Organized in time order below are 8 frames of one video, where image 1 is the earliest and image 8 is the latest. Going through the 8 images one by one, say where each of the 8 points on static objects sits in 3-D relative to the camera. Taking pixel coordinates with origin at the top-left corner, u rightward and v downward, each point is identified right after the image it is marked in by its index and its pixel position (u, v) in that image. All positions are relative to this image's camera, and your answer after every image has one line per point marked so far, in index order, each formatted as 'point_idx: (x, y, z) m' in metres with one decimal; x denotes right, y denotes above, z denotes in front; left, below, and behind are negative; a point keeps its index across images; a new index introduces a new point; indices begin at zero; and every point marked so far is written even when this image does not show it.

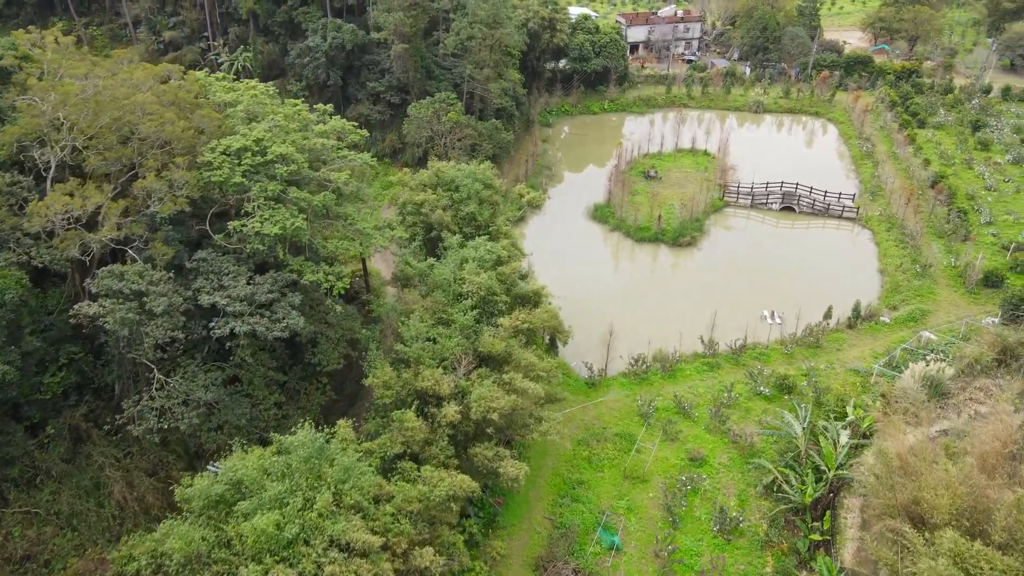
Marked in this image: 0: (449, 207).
0: (-1.4, +1.8, +16.1) m
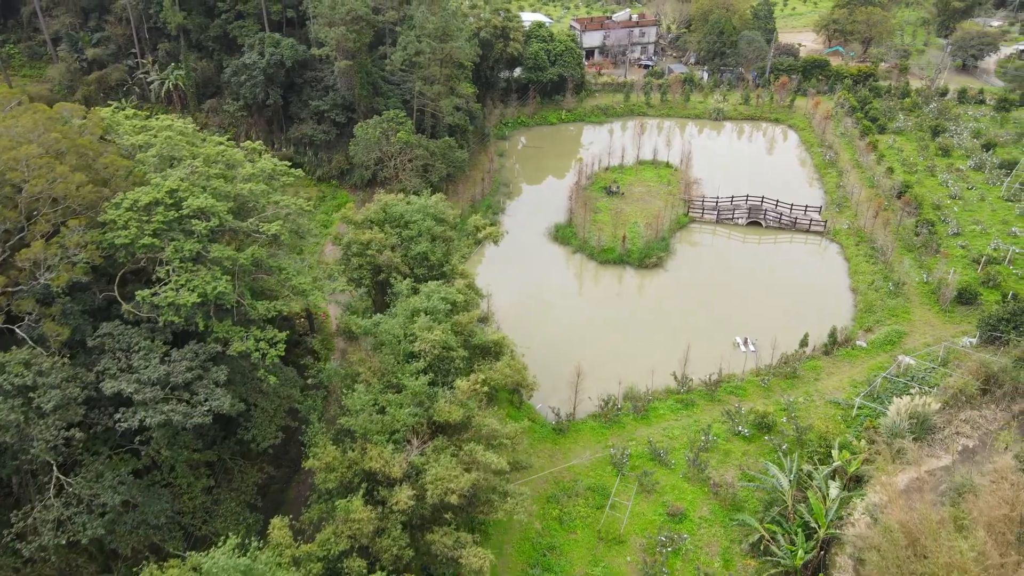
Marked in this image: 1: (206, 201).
0: (-2.3, +0.8, +14.7) m
1: (-4.4, +1.2, +10.4) m
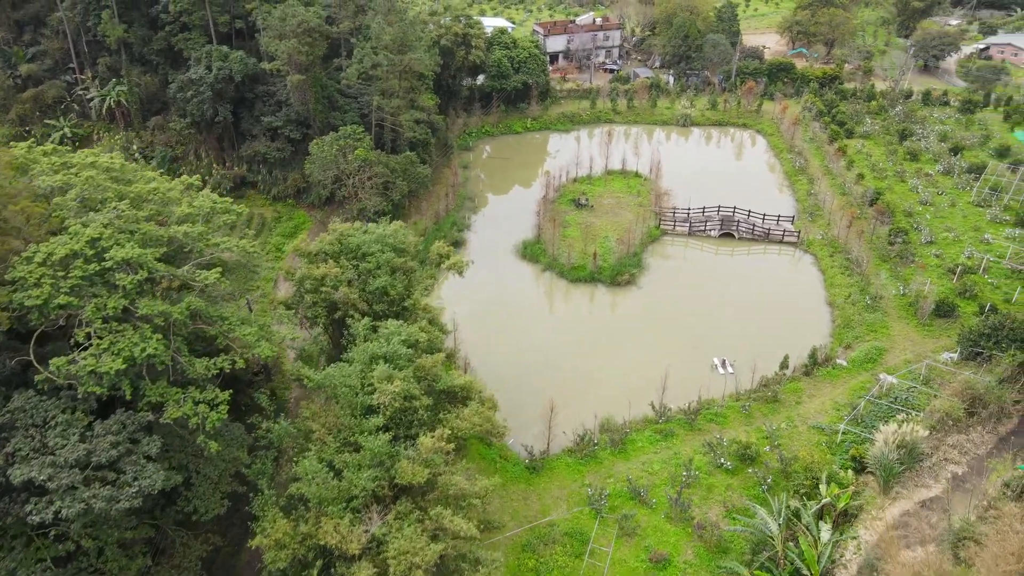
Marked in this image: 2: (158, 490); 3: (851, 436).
0: (-3.0, +0.1, +13.7) m
1: (-4.9, +0.5, +9.2) m
2: (-4.3, -2.4, +8.7) m
3: (+7.1, -3.1, +15.2) m
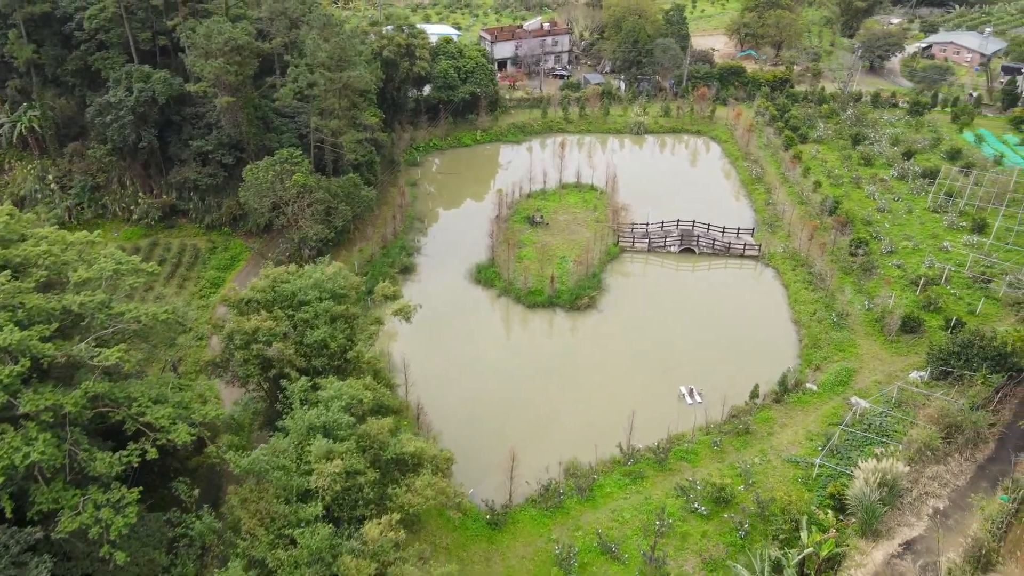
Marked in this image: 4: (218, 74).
0: (-3.8, -0.8, +12.4) m
1: (-5.4, -0.5, +7.8) m
2: (-4.7, -3.4, +7.3) m
3: (+6.3, -3.7, +14.4) m
4: (-8.1, +5.9, +19.9) m
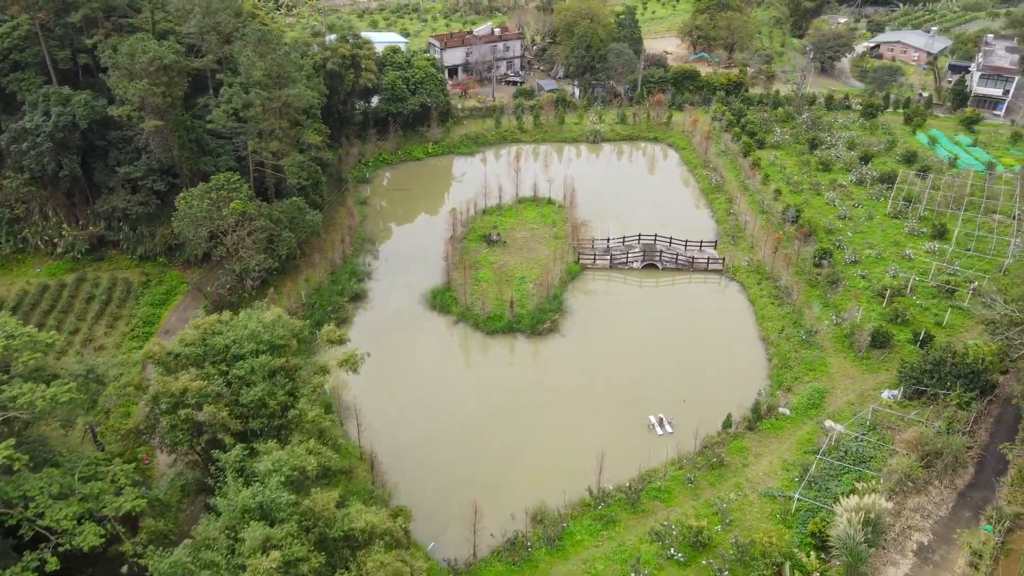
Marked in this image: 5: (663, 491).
0: (-4.5, -1.6, +11.2) m
1: (-5.8, -1.4, +6.5) m
2: (-5.0, -4.3, +6.0) m
3: (+5.6, -4.2, +13.8) m
4: (-9.4, +4.9, +18.4) m
5: (+3.1, -4.1, +14.6) m
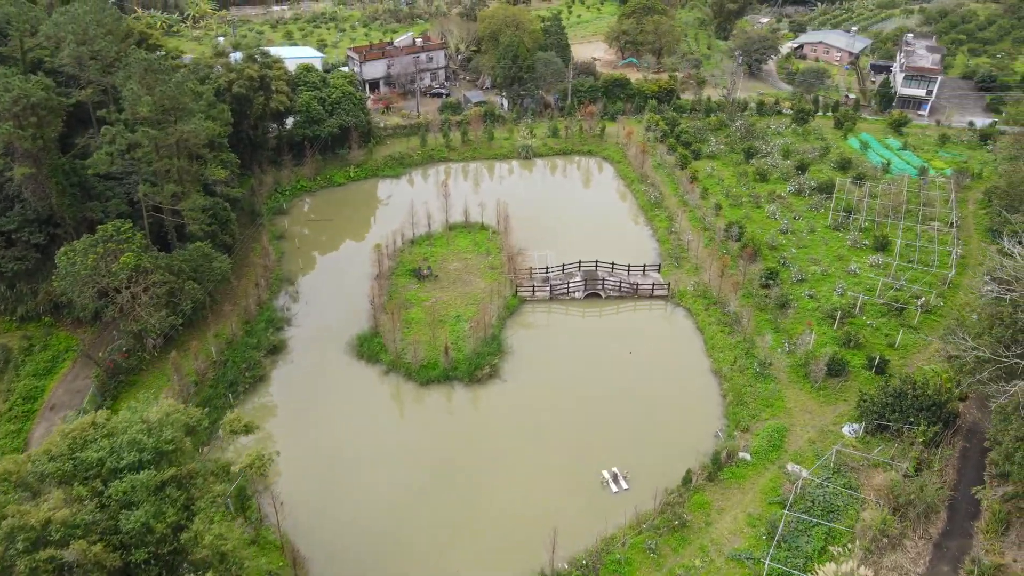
0: (-5.3, -3.0, +9.2) m
1: (-6.3, -2.8, +4.4) m
2: (-5.2, -5.6, +4.0) m
3: (+4.7, -5.0, +12.7) m
4: (-11.1, +3.3, +16.0) m
5: (+2.0, -5.0, +13.2) m
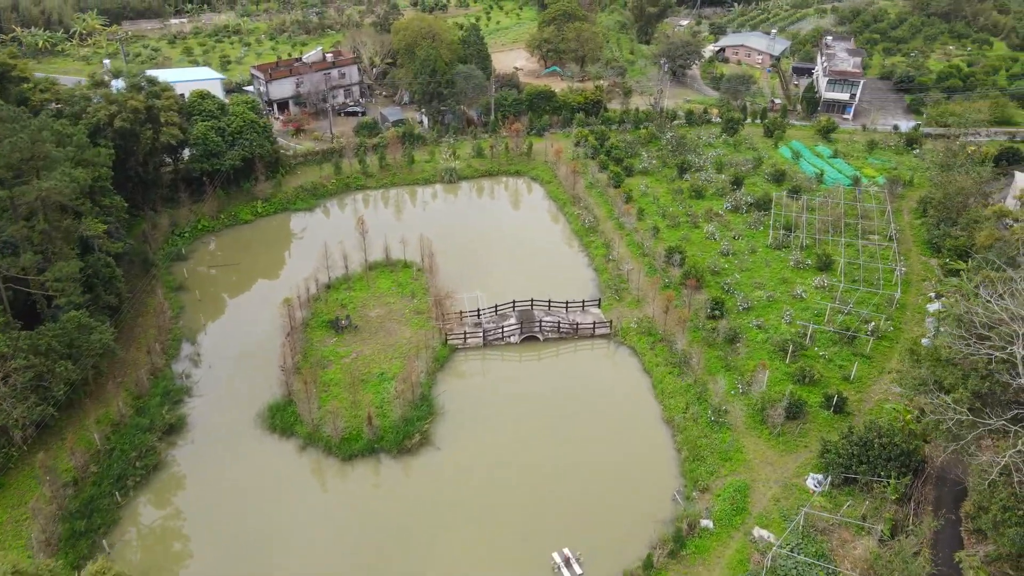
0: (-5.9, -4.5, +6.9) m
1: (-6.4, -4.4, +2.1) m
2: (-5.2, -7.1, +1.8) m
3: (+3.8, -6.0, +11.2) m
4: (-12.7, +1.4, +13.1) m
5: (+1.2, -6.2, +11.6) m
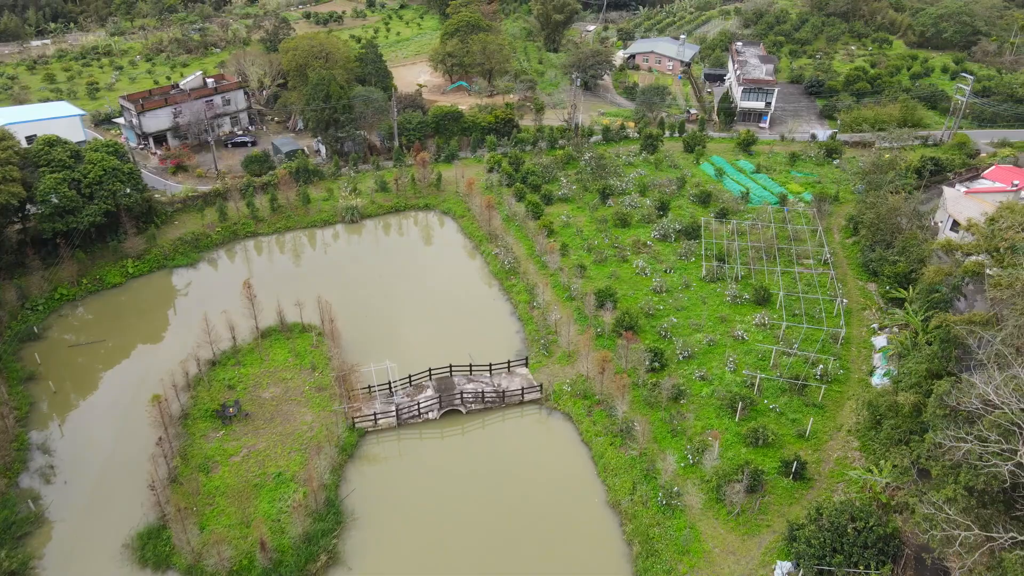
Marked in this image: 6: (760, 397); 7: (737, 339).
0: (-6.2, -6.5, +3.9) m
1: (-6.2, -6.4, -1.0) m
2: (-4.8, -9.0, -1.1) m
3: (+3.1, -7.3, +9.3) m
4: (-14.0, -1.0, +9.3) m
5: (+0.4, -7.7, +9.3) m
6: (+5.8, -2.6, +16.9) m
7: (+5.9, -1.4, +18.9) m
